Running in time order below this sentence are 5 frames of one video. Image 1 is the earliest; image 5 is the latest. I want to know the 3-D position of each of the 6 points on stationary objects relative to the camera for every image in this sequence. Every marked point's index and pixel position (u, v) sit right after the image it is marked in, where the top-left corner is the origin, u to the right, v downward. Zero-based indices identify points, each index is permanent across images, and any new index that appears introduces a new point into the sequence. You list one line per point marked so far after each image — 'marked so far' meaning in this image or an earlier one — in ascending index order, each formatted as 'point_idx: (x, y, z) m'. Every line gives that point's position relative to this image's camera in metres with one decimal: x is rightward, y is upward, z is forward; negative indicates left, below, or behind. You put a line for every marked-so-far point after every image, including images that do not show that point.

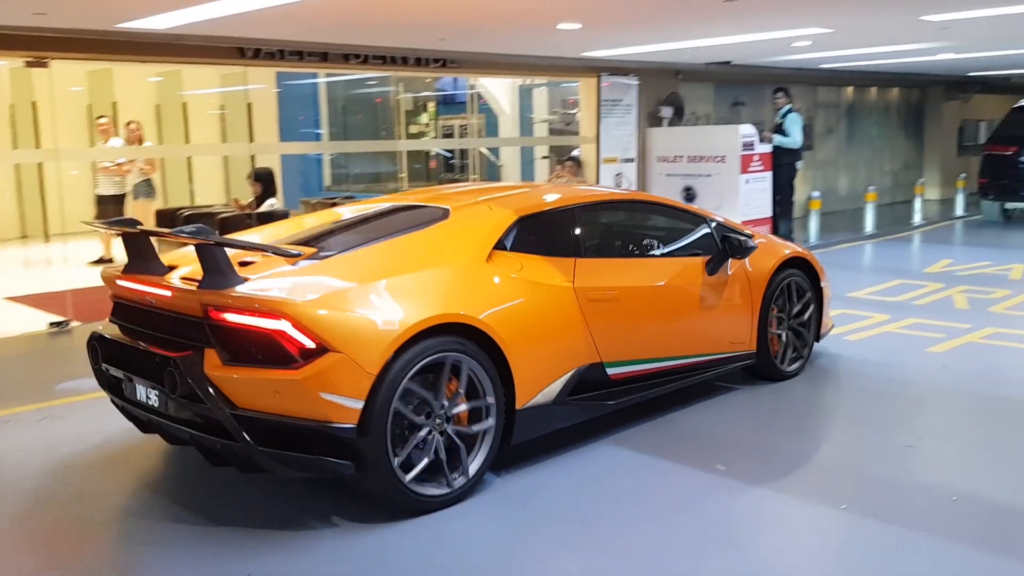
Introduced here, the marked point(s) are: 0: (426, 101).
0: (-1.0, +2.2, +11.4) m
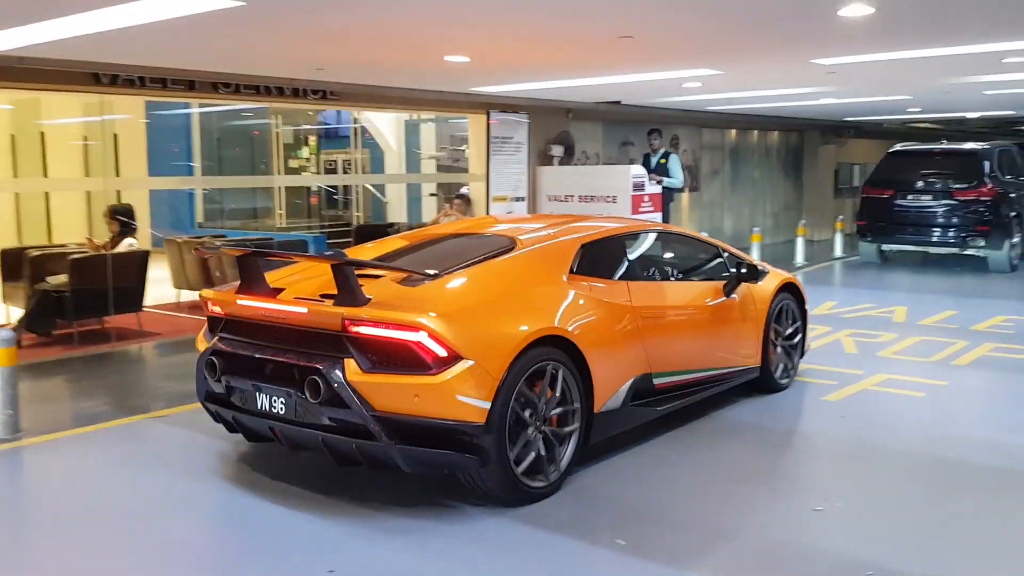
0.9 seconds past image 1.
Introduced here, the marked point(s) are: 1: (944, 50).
0: (-2.3, +1.7, +10.9) m
1: (+3.7, +2.0, +8.2) m
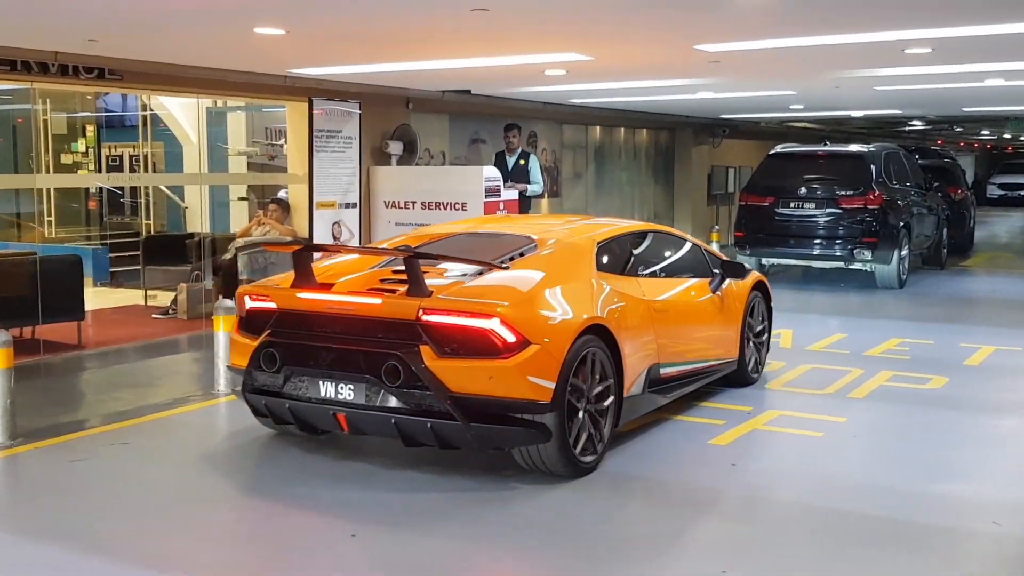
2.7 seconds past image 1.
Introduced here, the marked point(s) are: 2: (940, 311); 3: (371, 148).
0: (-3.9, +1.5, +8.8) m
1: (+2.4, +1.8, +7.0) m
2: (+4.5, -0.2, +10.1) m
3: (-1.5, +1.5, +10.1) m
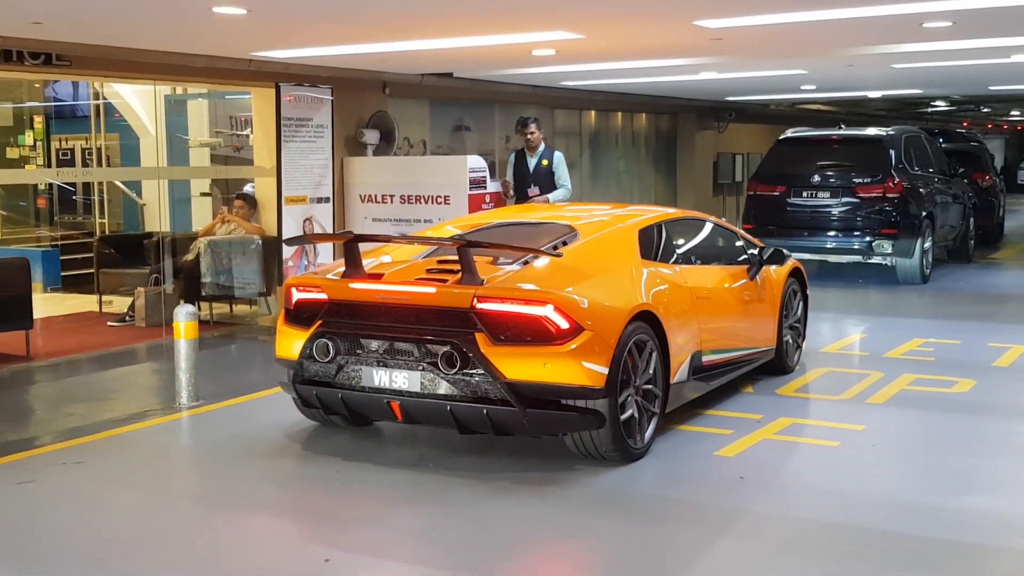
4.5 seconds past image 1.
0: (-4.0, +1.5, +8.1) m
1: (+2.3, +1.8, +6.2) m
2: (+4.4, -0.2, +9.3) m
3: (-1.6, +1.5, +9.4) m
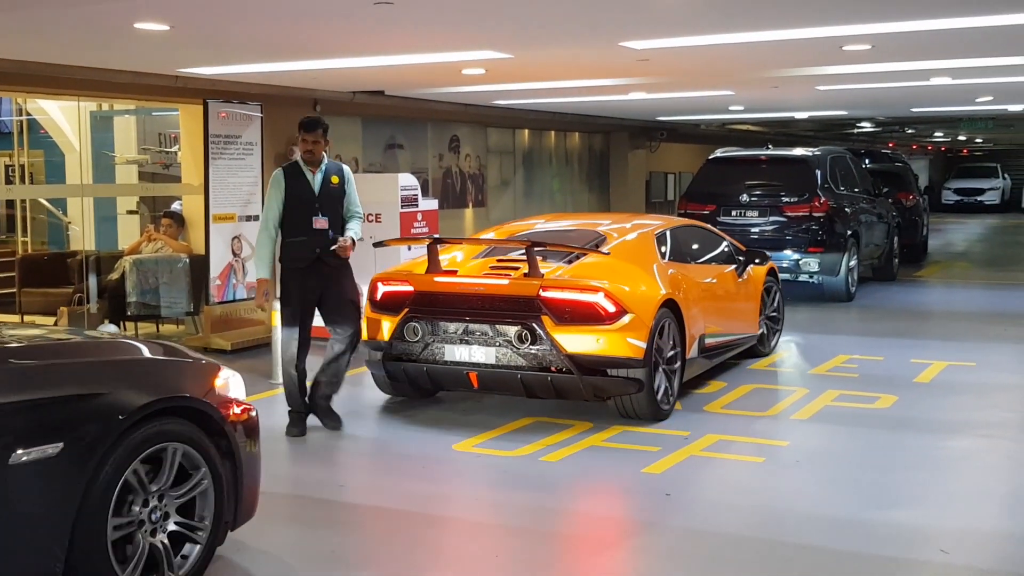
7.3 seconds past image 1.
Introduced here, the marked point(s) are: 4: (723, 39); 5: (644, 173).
0: (-4.6, +1.3, +7.9) m
1: (+1.8, +1.7, +6.3) m
2: (+3.7, -0.4, +9.5) m
3: (-2.2, +1.3, +9.3) m
4: (+1.4, +1.7, +6.5) m
5: (+2.4, +2.1, +17.3) m
